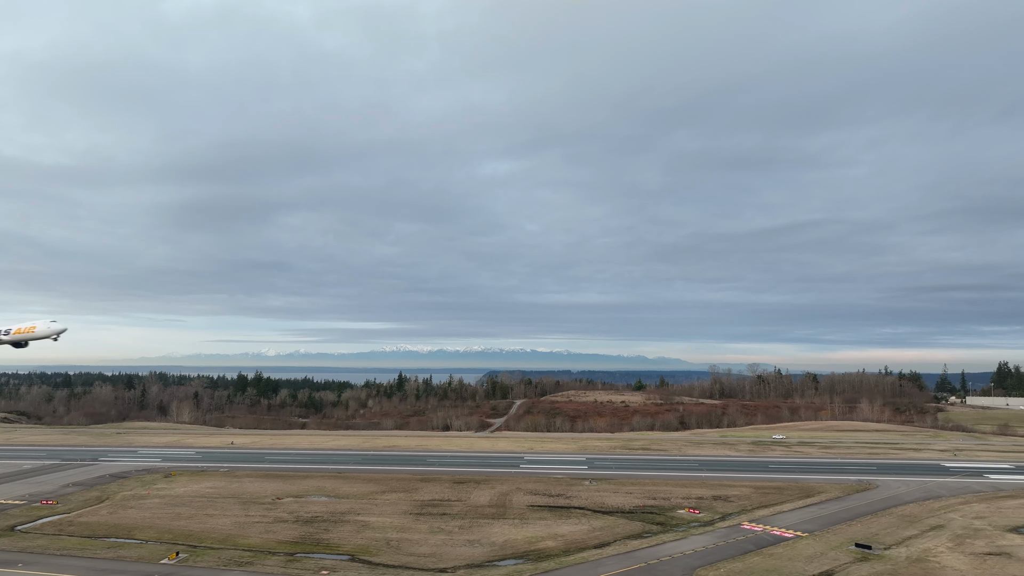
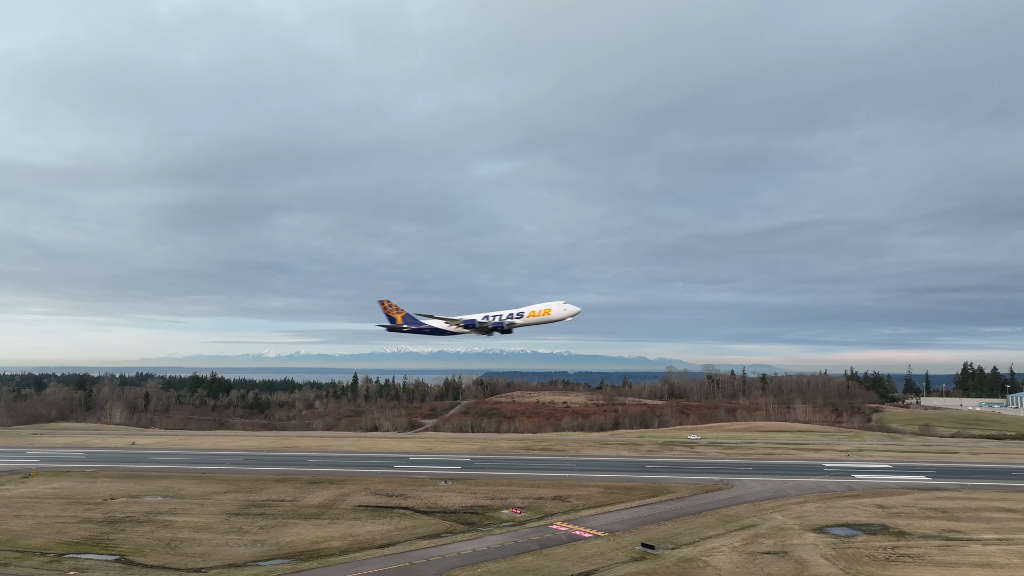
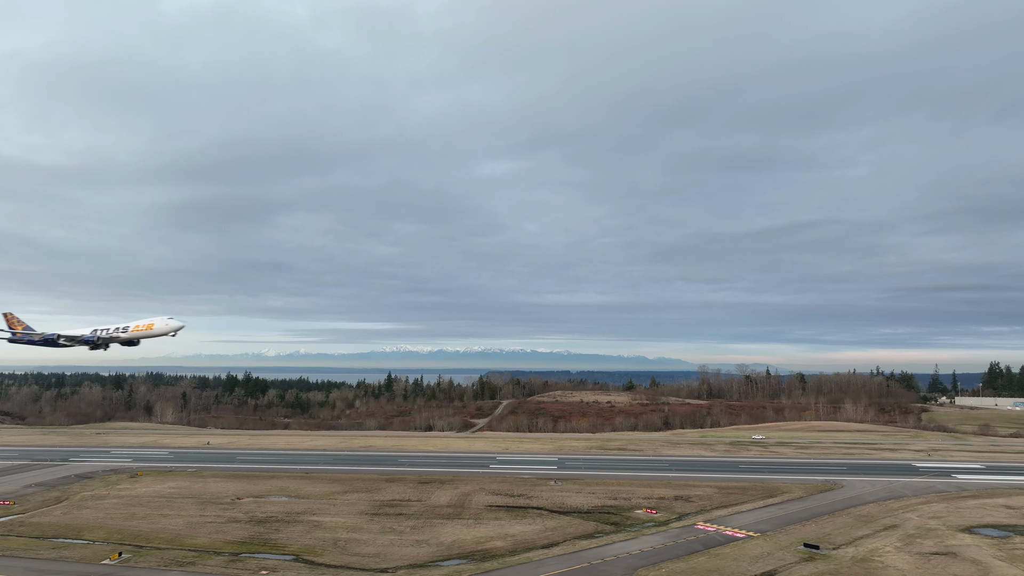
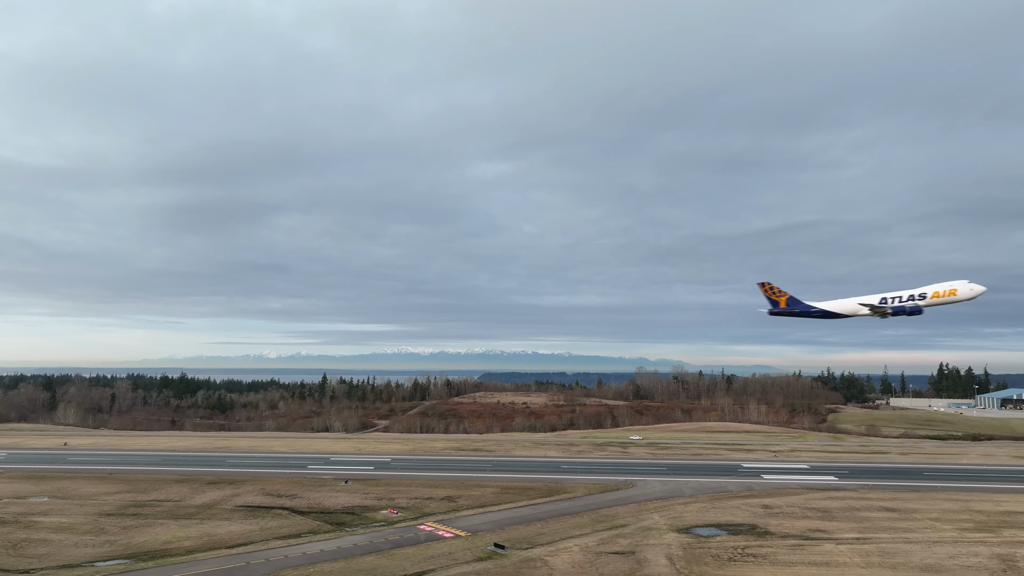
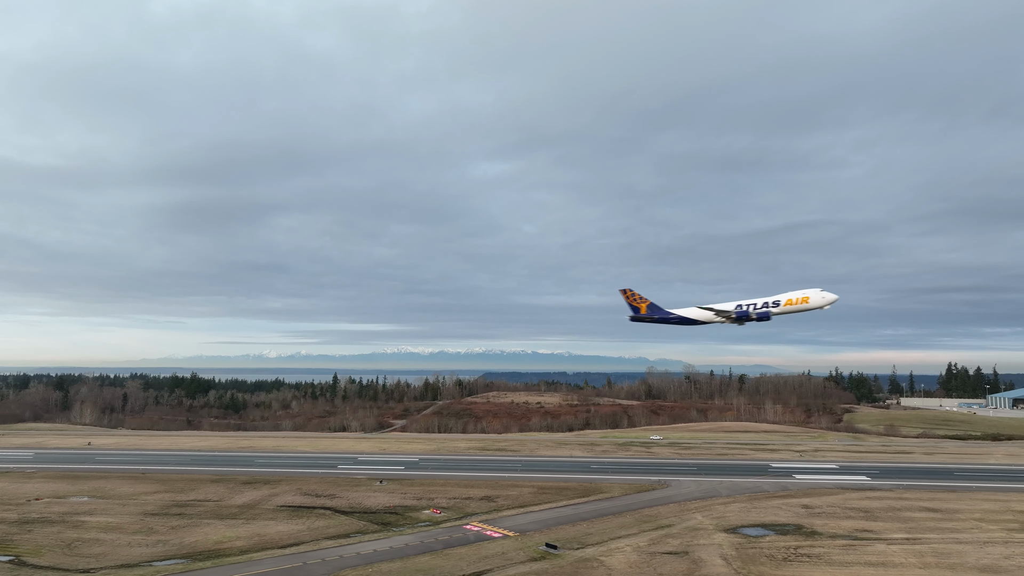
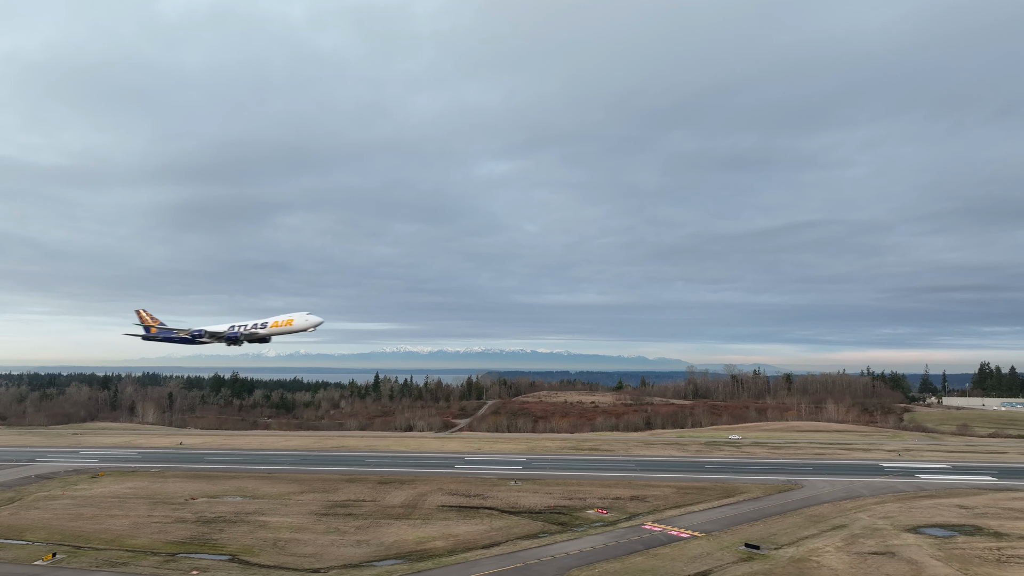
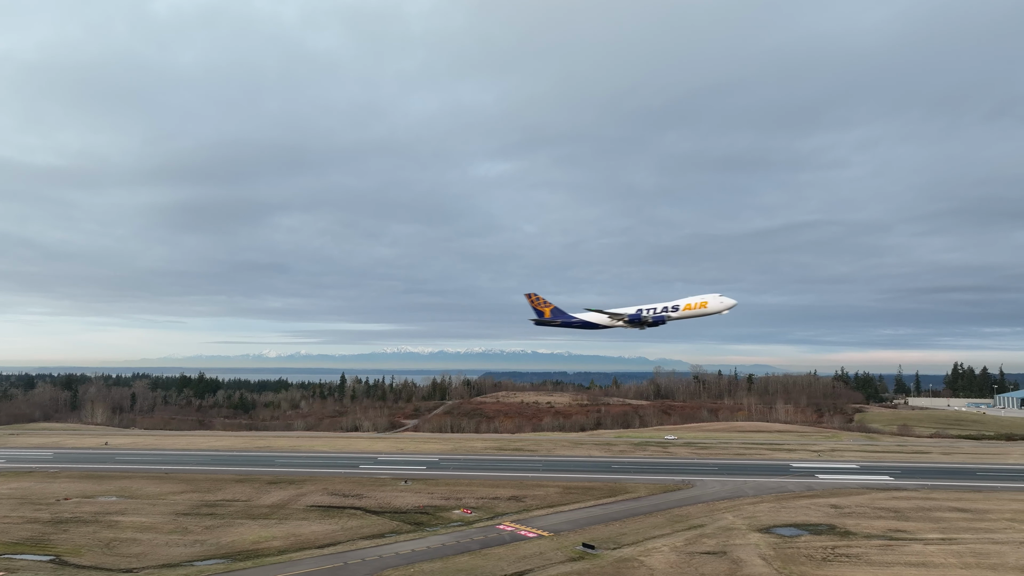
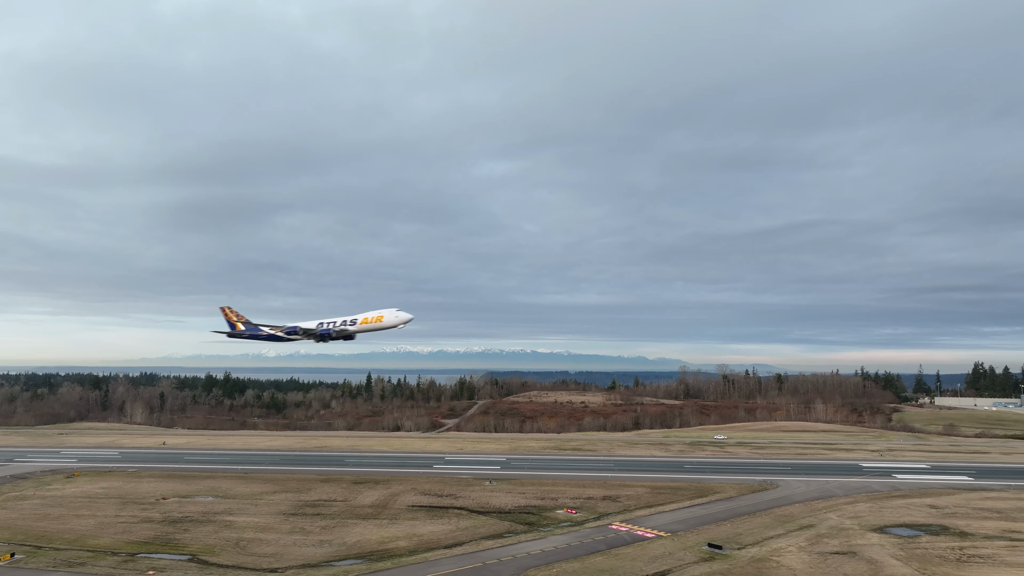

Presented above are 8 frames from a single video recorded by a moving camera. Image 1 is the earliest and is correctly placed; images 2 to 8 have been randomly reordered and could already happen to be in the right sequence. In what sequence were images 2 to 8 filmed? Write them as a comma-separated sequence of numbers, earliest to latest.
3, 6, 8, 2, 7, 5, 4
